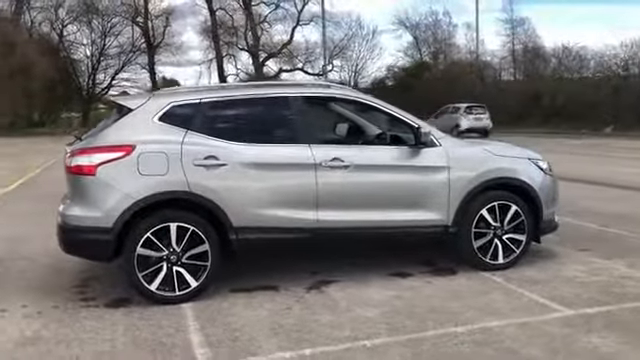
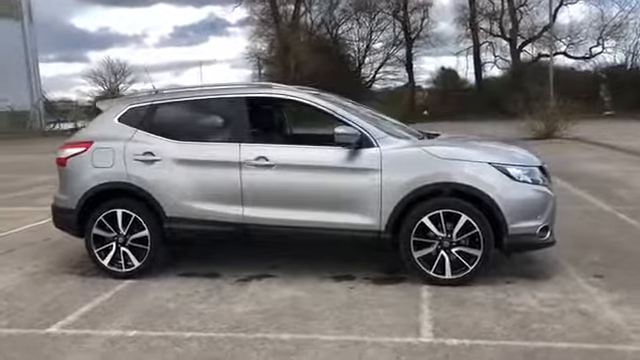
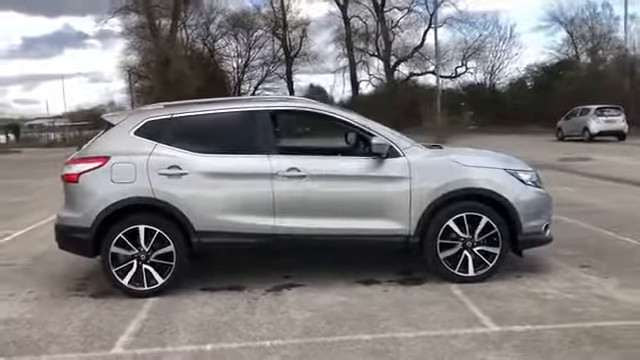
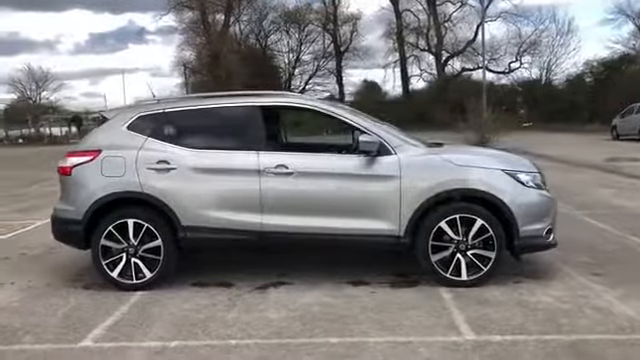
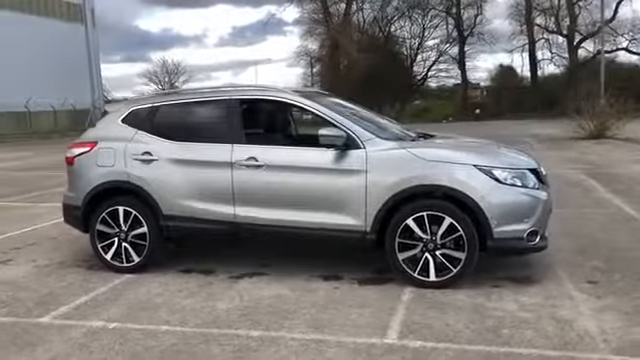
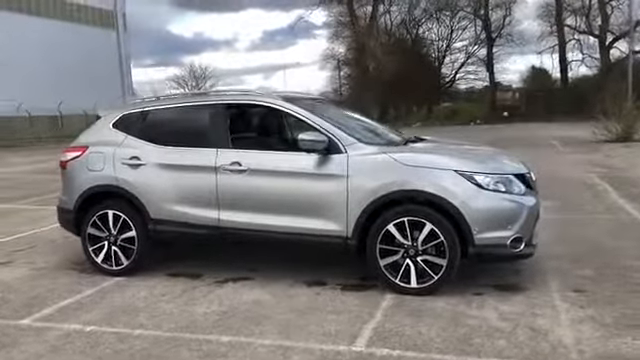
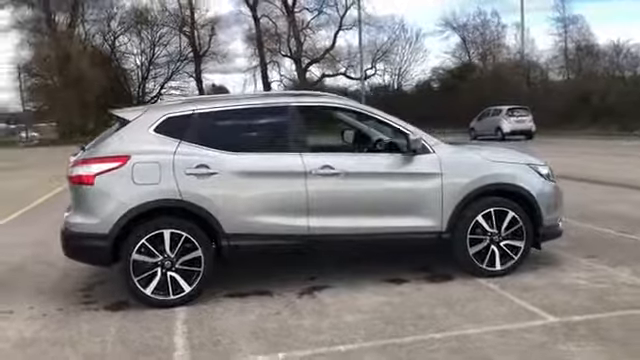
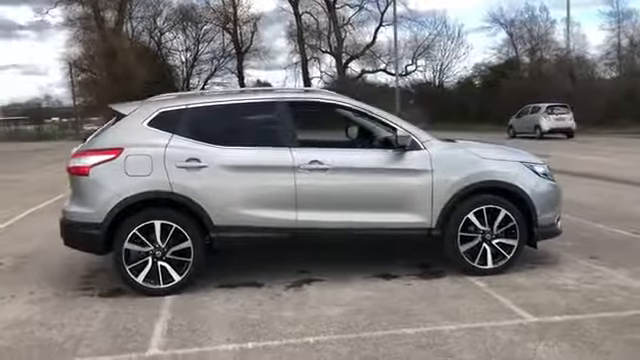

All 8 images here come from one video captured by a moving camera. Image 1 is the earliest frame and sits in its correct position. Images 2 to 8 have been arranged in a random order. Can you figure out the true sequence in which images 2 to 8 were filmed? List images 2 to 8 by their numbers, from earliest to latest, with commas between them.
7, 8, 3, 4, 2, 5, 6
